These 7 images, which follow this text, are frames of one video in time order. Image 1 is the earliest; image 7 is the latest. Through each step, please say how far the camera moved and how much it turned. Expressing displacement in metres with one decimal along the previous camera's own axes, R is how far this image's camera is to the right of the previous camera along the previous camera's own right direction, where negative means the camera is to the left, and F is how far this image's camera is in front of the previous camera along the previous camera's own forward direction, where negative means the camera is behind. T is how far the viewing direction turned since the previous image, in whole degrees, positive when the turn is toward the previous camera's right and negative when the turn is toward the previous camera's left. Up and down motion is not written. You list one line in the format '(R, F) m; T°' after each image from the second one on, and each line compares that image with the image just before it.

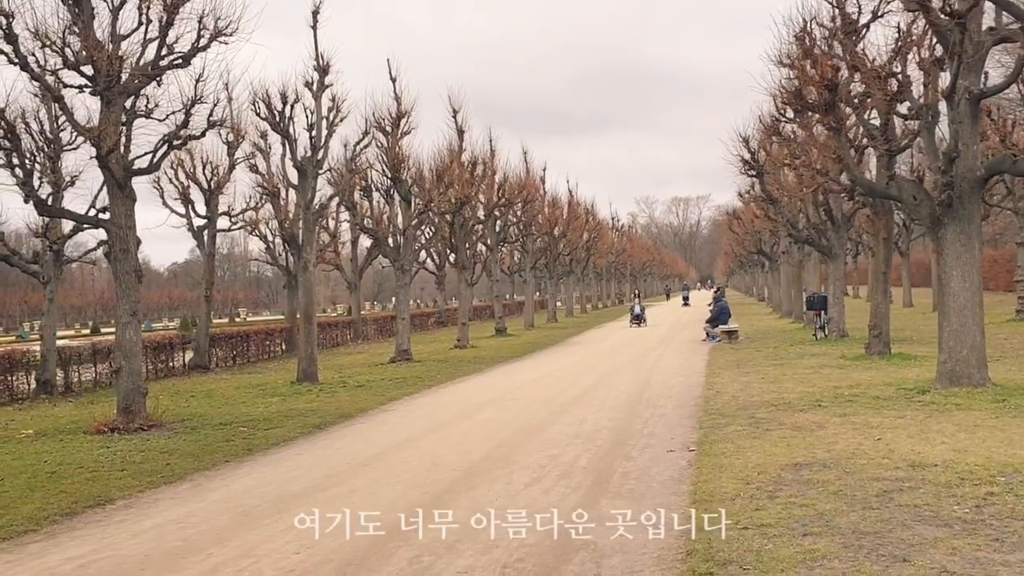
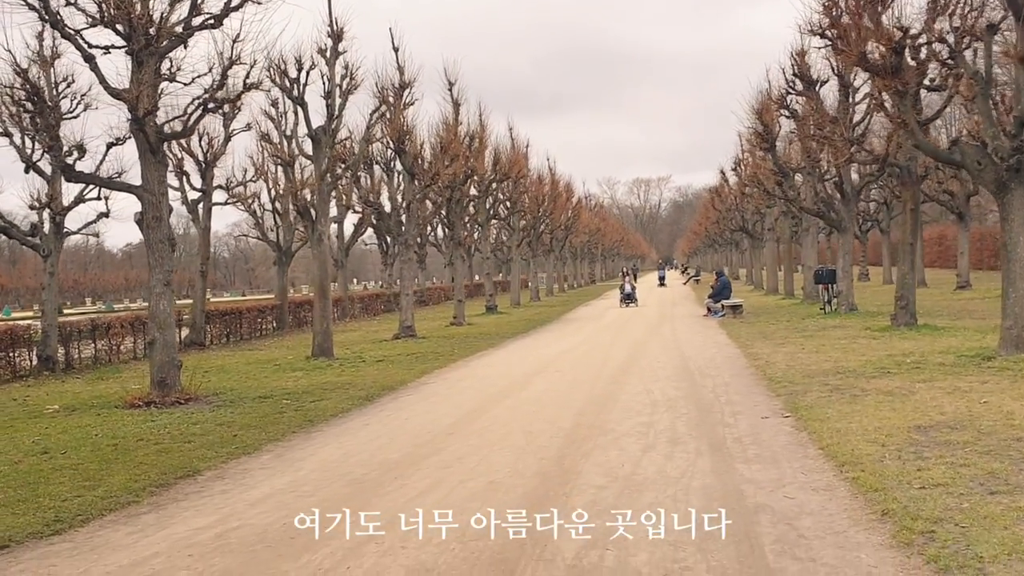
(-1.3, +0.3) m; +2°
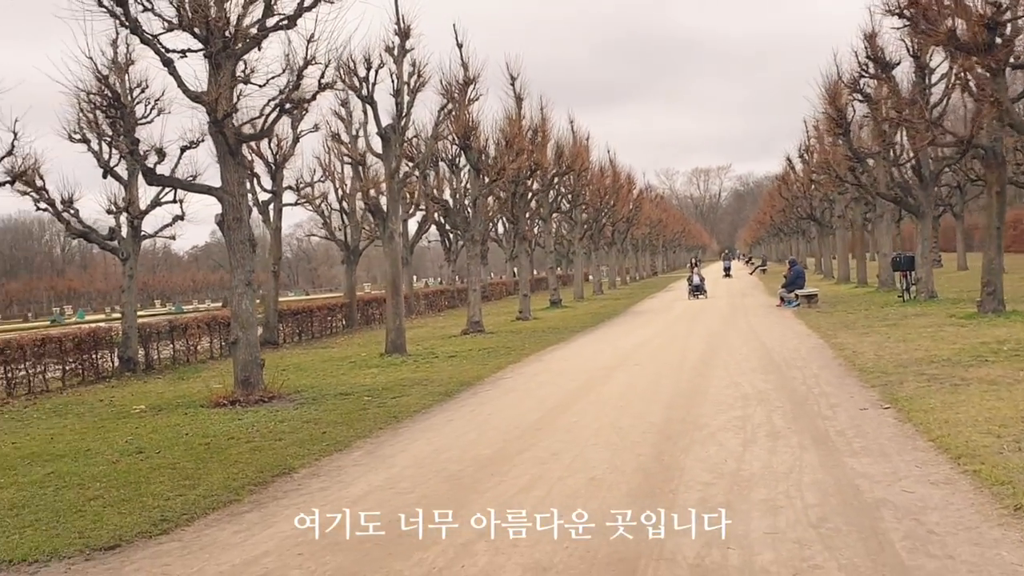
(-0.3, +0.1) m; -4°
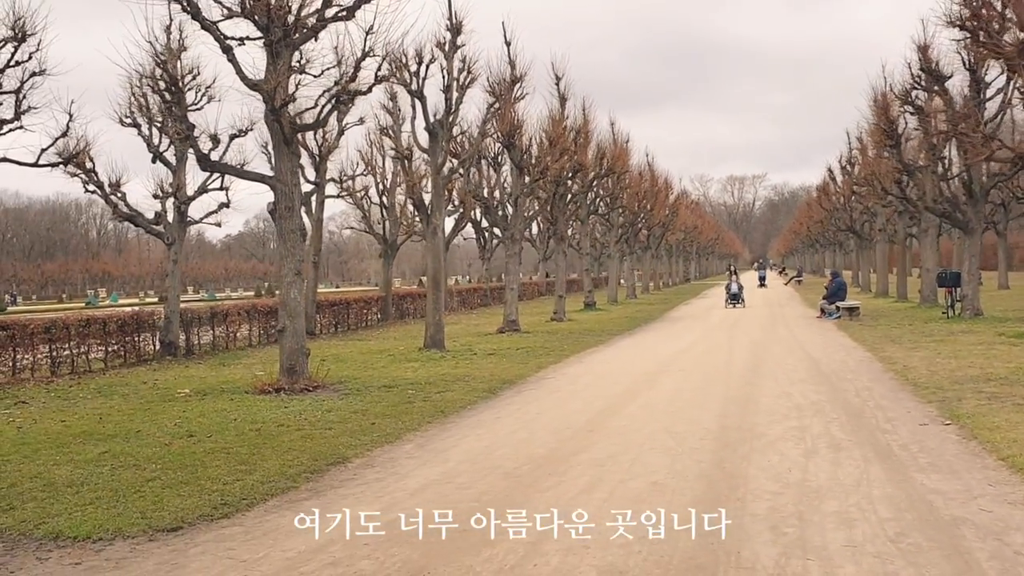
(-0.3, 0.0) m; -2°
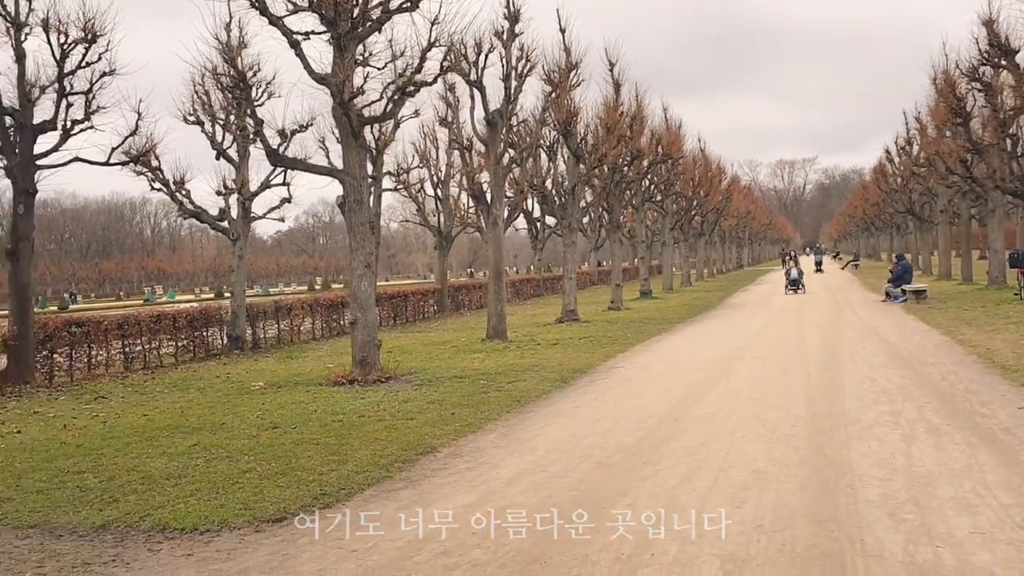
(-0.3, +0.1) m; -3°
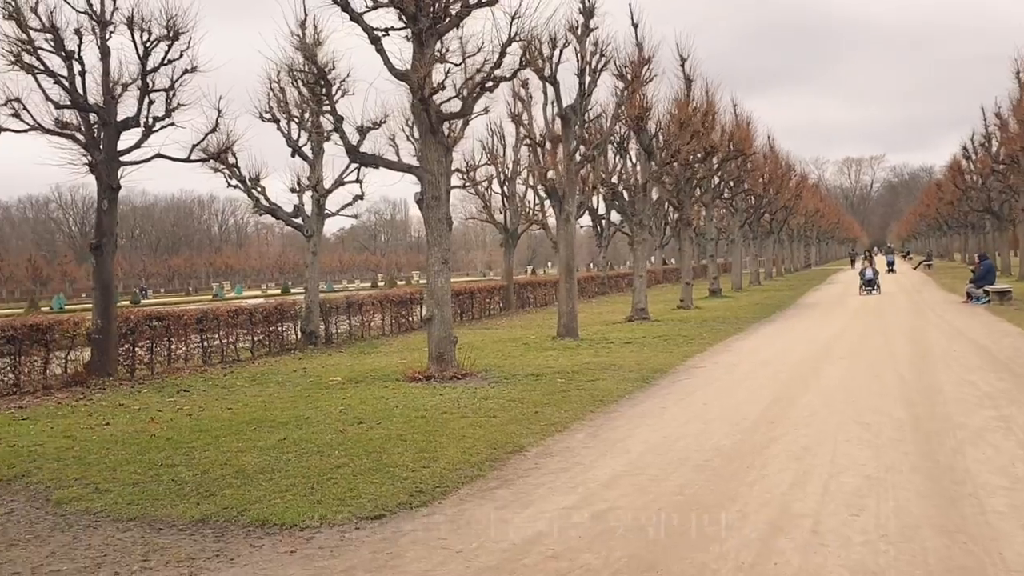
(-0.3, +0.1) m; -4°
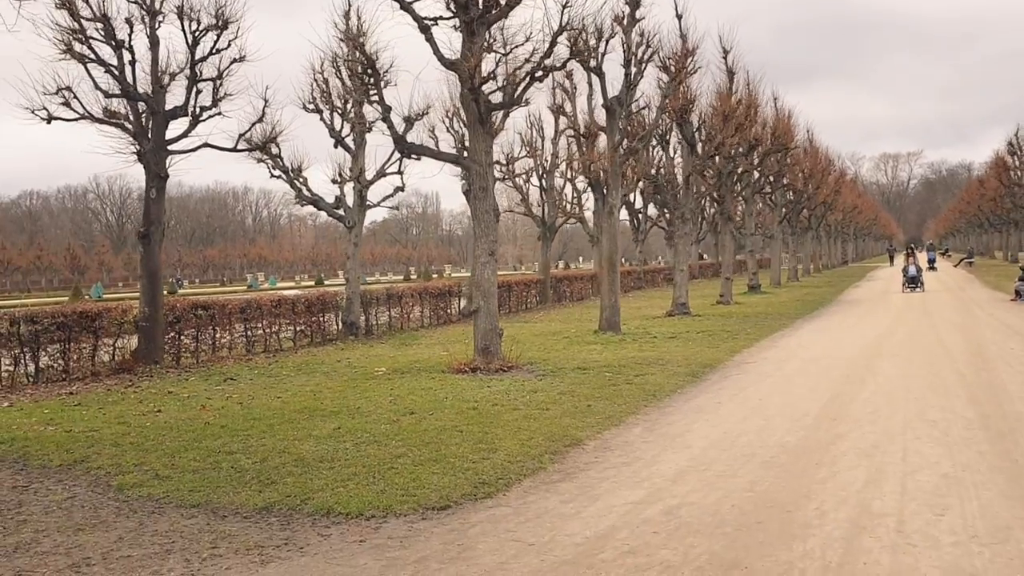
(-0.3, +0.1) m; -2°
